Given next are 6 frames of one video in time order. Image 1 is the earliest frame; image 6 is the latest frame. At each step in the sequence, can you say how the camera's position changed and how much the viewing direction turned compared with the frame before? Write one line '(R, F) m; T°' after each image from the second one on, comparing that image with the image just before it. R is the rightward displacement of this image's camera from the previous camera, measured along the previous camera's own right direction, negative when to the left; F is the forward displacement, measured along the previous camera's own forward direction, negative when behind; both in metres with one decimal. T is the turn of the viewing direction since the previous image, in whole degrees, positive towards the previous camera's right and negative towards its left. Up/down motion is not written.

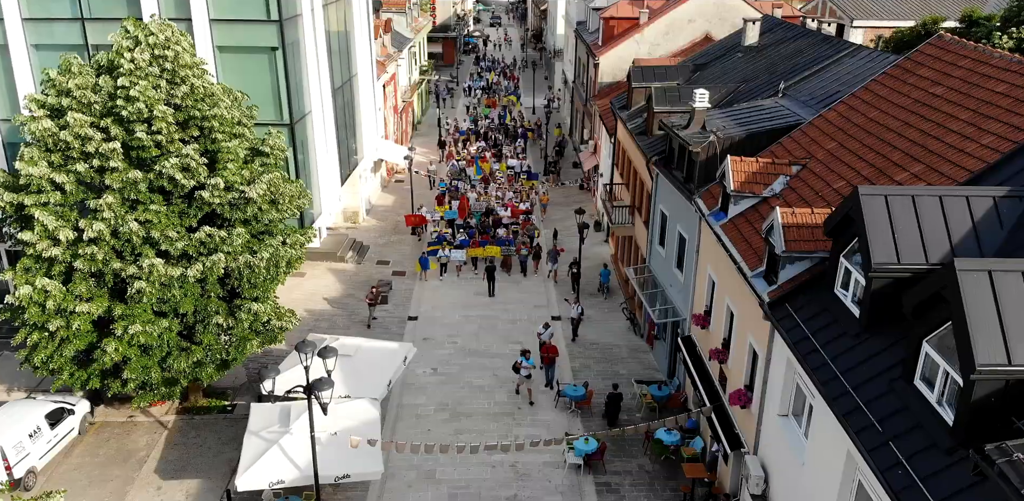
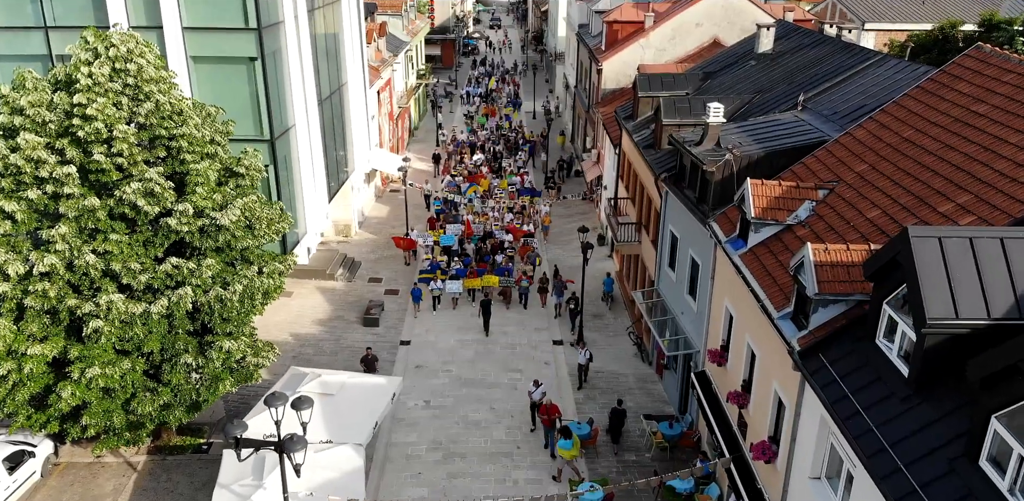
(+0.1, +1.8) m; 0°
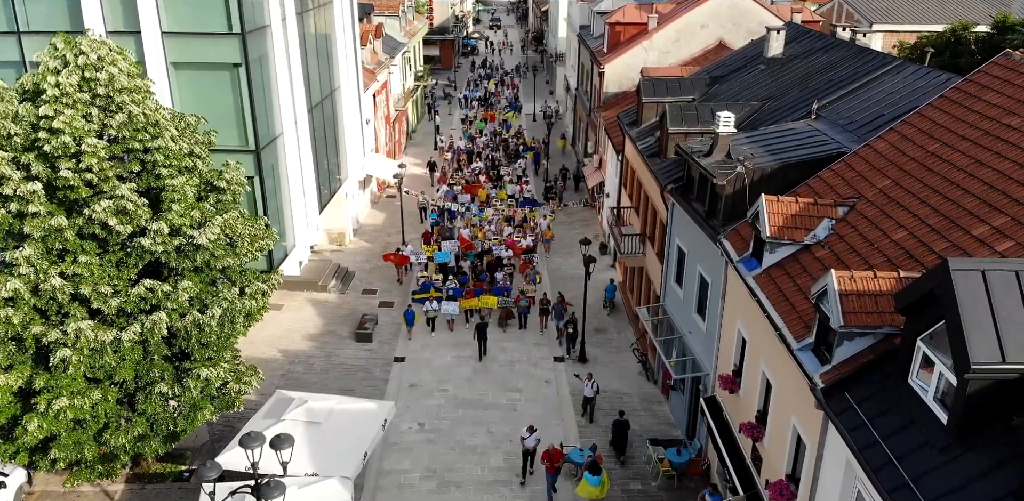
(0.0, +1.2) m; 0°
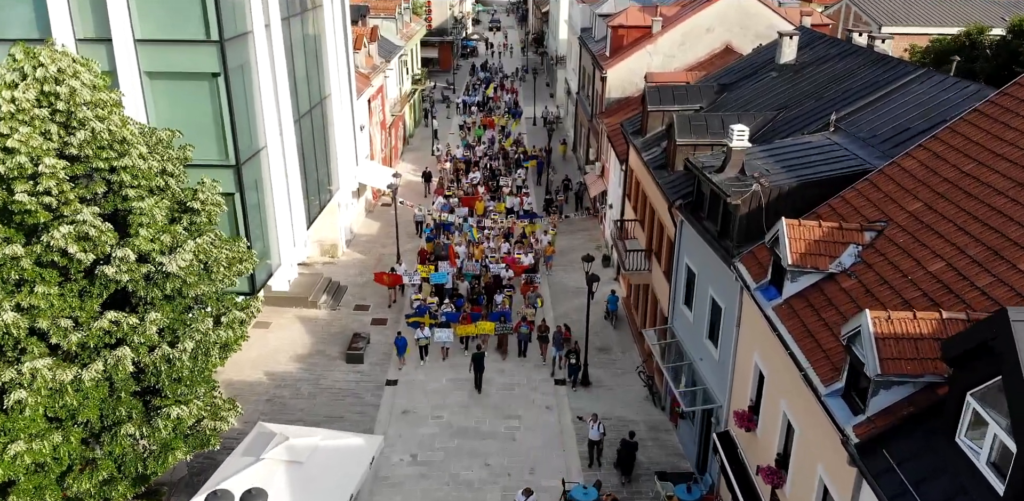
(0.0, +1.4) m; 0°
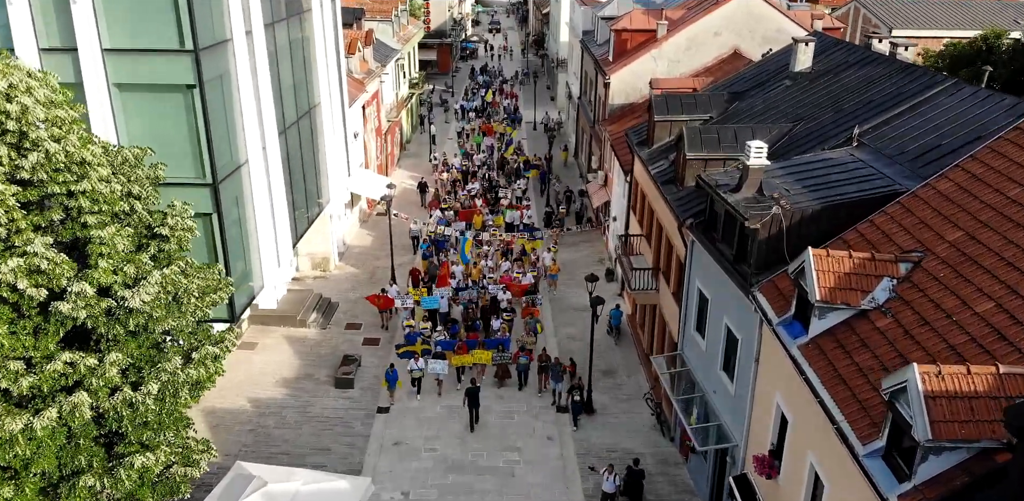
(0.0, +1.5) m; 0°
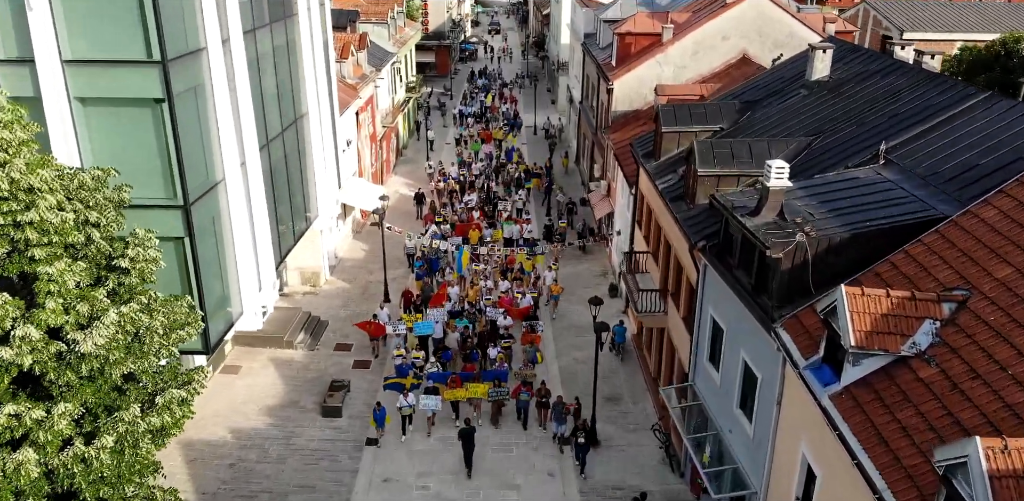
(0.0, +1.5) m; 0°
